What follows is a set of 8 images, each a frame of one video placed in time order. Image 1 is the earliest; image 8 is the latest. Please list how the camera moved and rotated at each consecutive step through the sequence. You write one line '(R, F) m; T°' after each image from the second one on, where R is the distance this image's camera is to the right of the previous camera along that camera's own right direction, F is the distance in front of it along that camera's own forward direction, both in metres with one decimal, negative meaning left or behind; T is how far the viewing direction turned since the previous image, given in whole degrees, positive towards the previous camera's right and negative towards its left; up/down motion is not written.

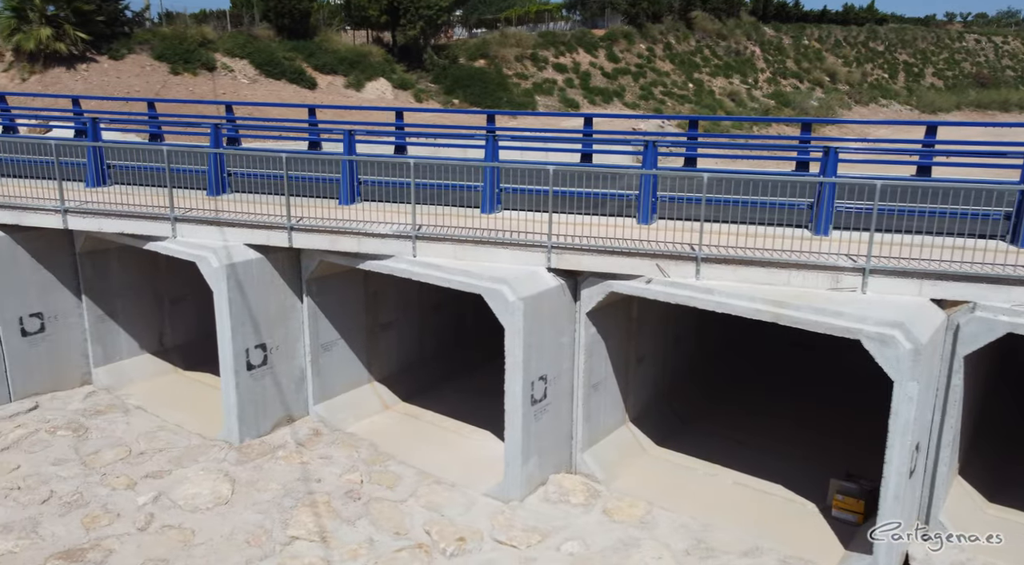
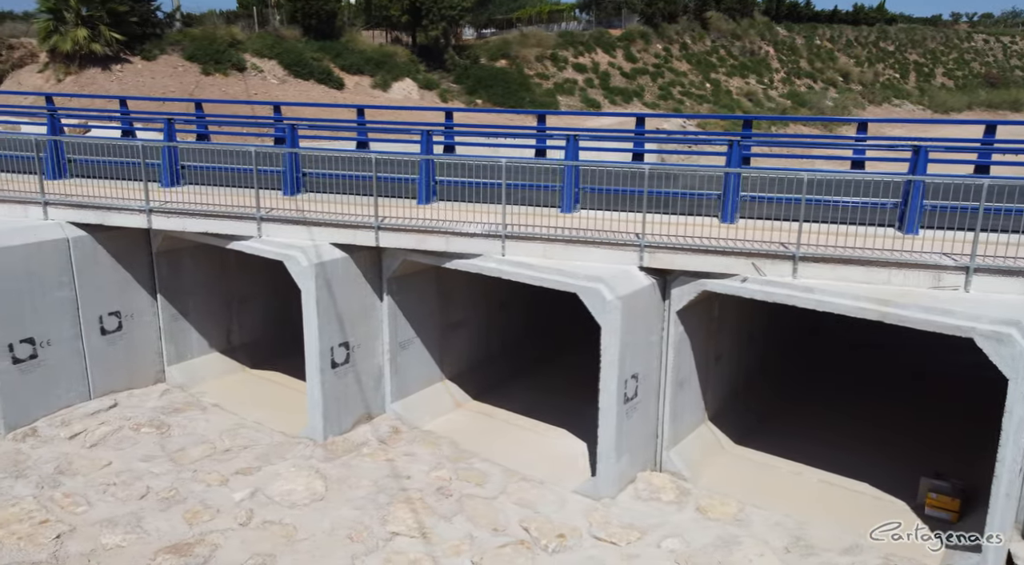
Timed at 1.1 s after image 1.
(-1.1, -0.1) m; 0°
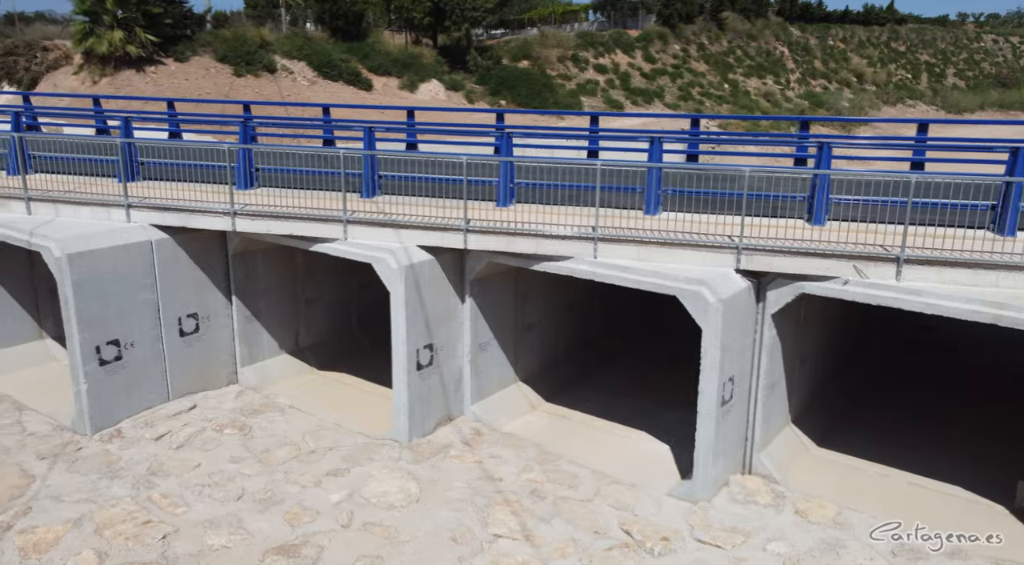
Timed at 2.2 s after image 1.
(-1.1, 0.0) m; -1°
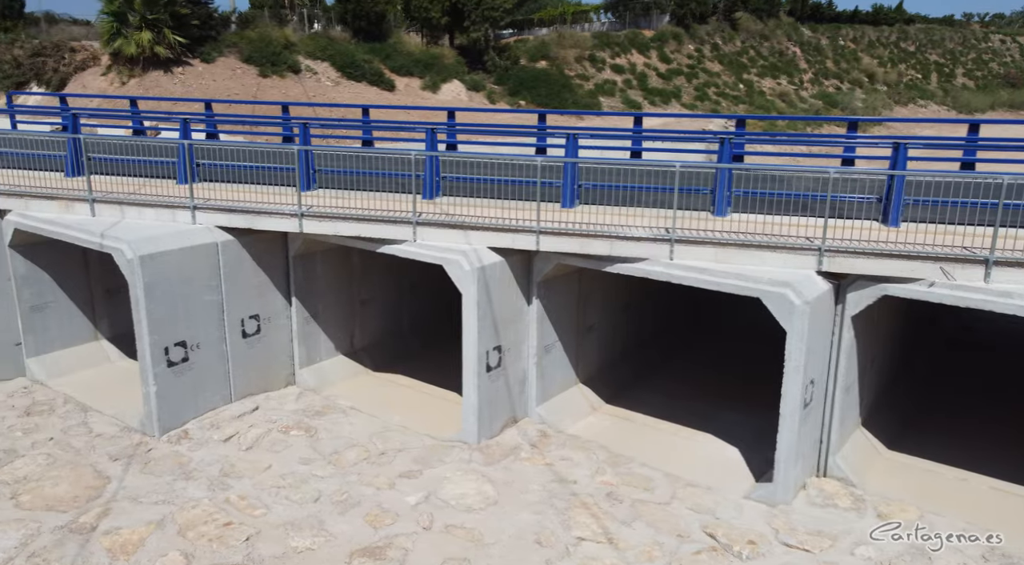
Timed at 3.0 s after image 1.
(-0.9, 0.0) m; 0°
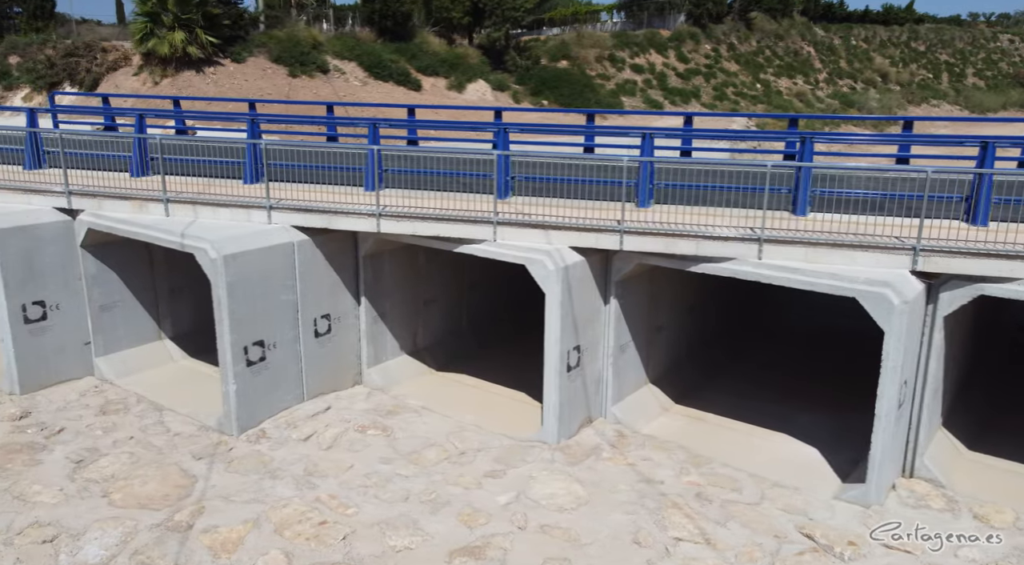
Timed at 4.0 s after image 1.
(-1.1, 0.0) m; 0°
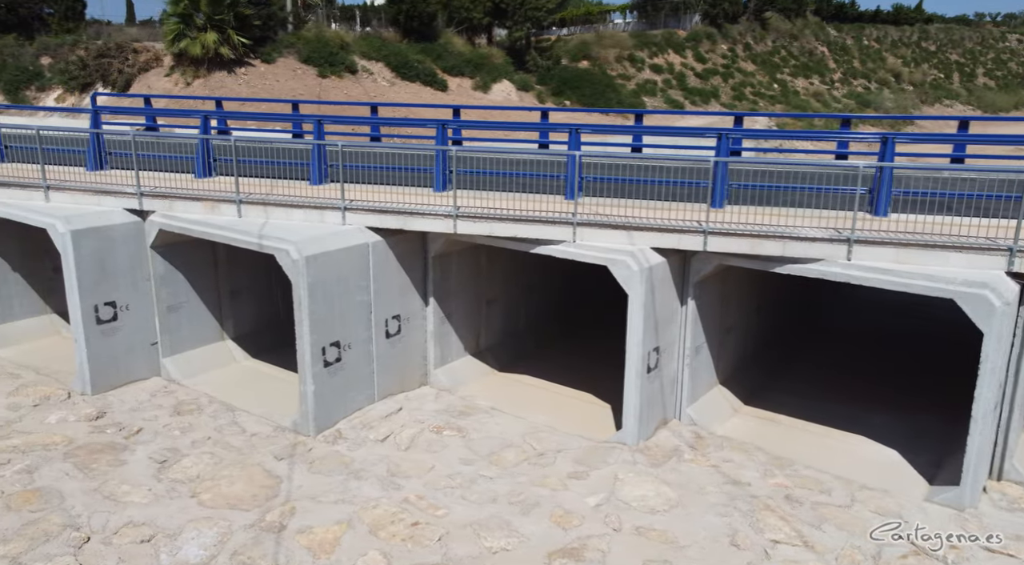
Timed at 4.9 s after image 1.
(-1.1, 0.0) m; 0°
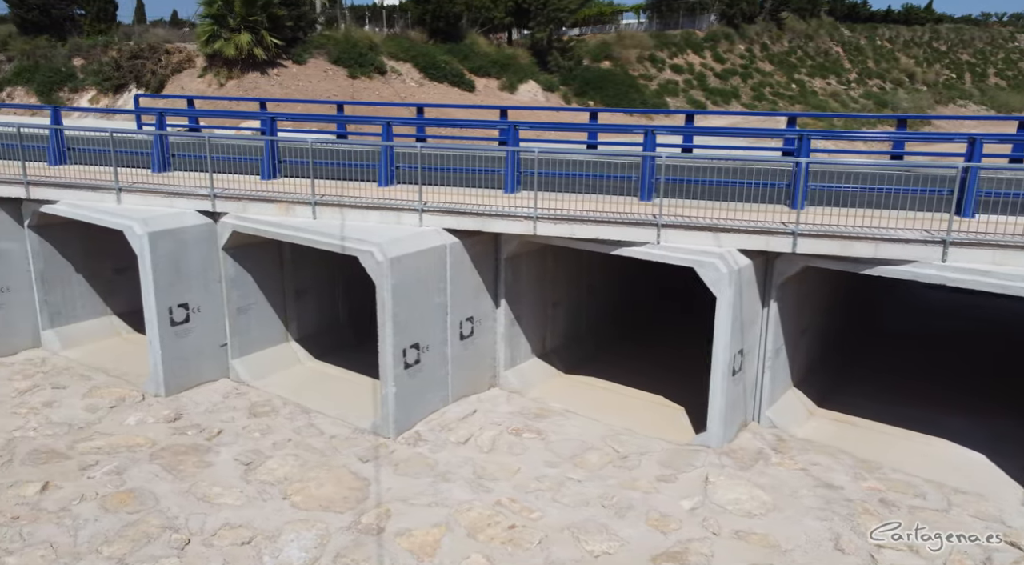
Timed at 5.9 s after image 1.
(-1.1, 0.0) m; 0°
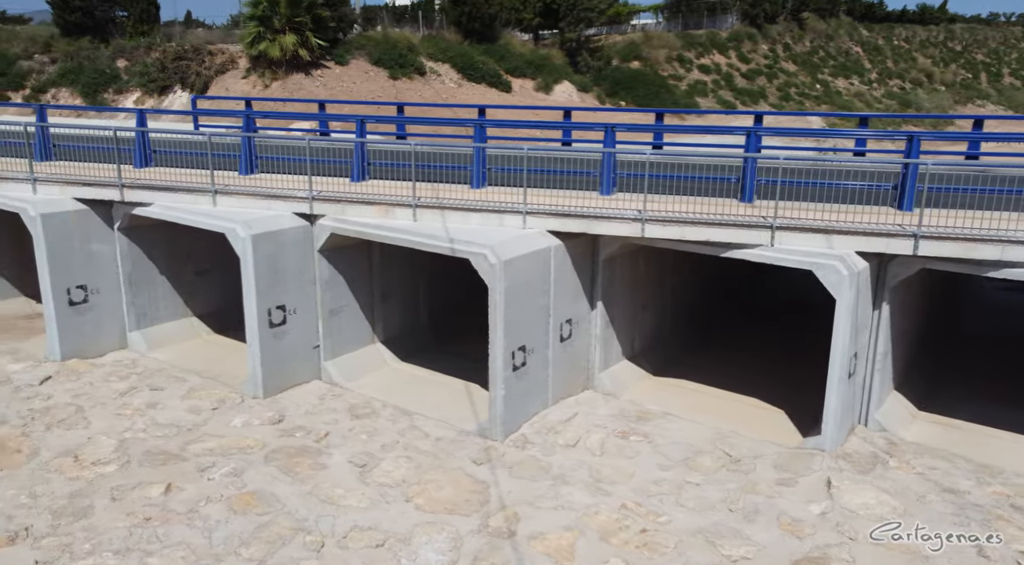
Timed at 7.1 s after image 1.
(-1.5, 0.0) m; -1°
